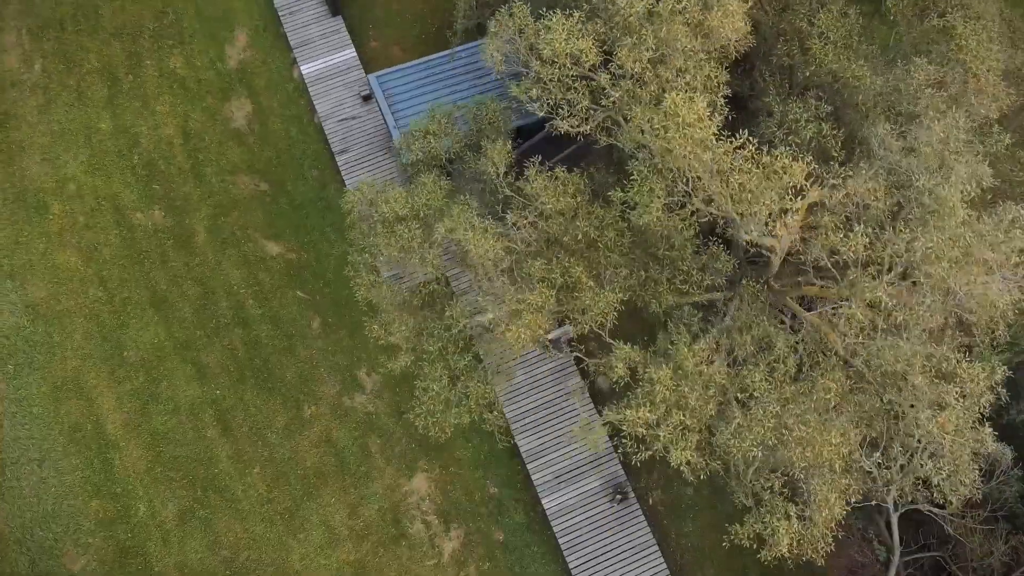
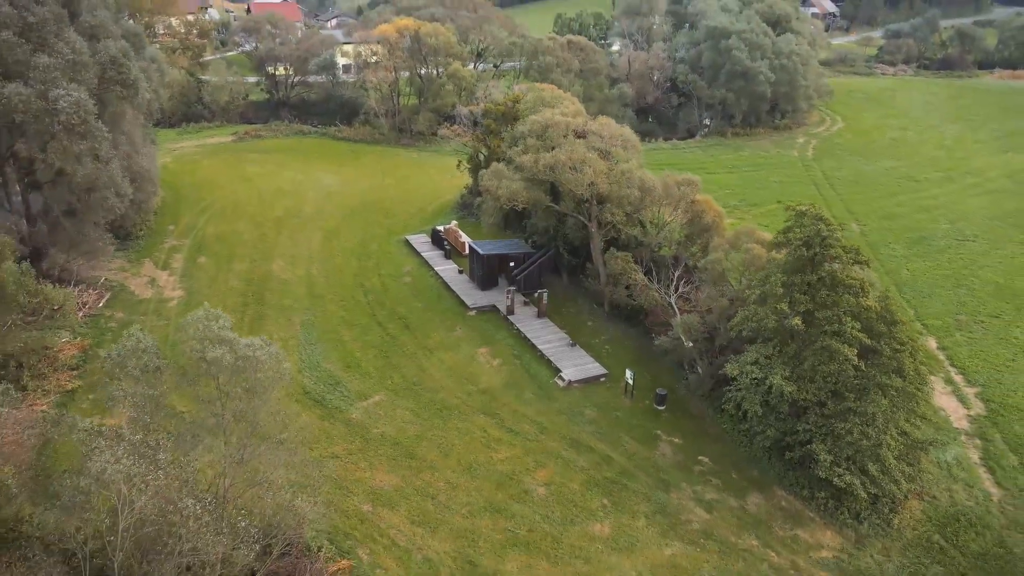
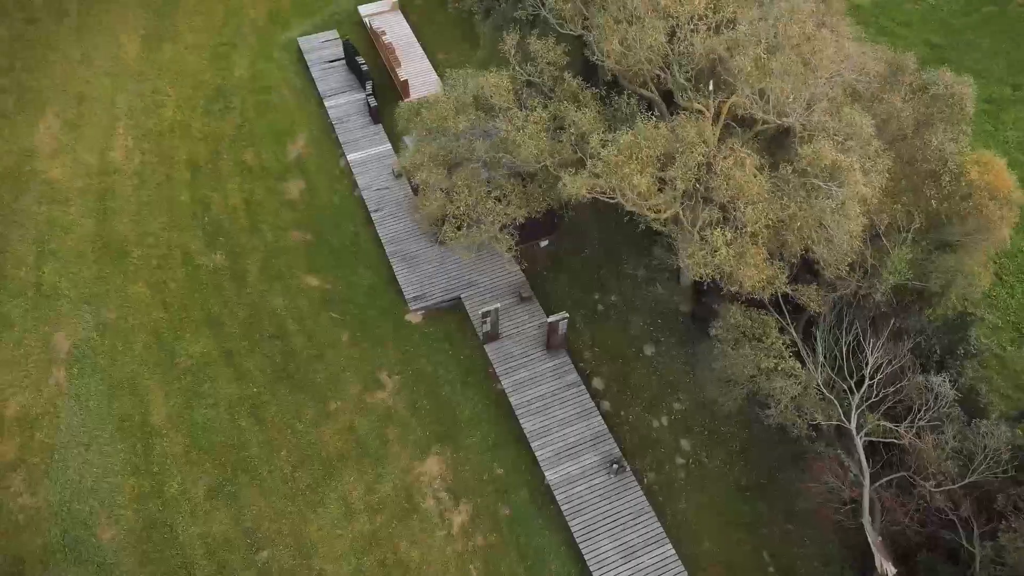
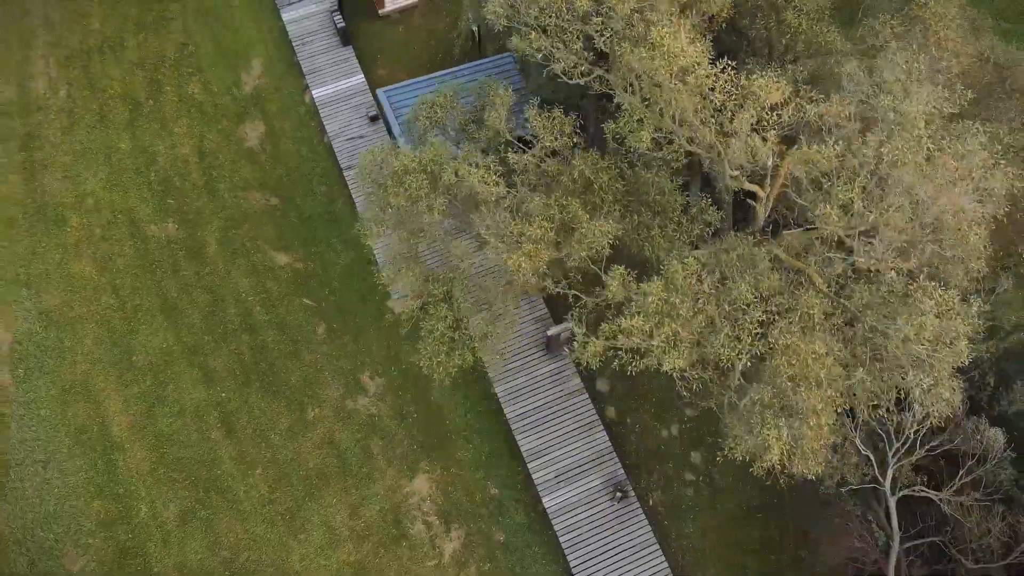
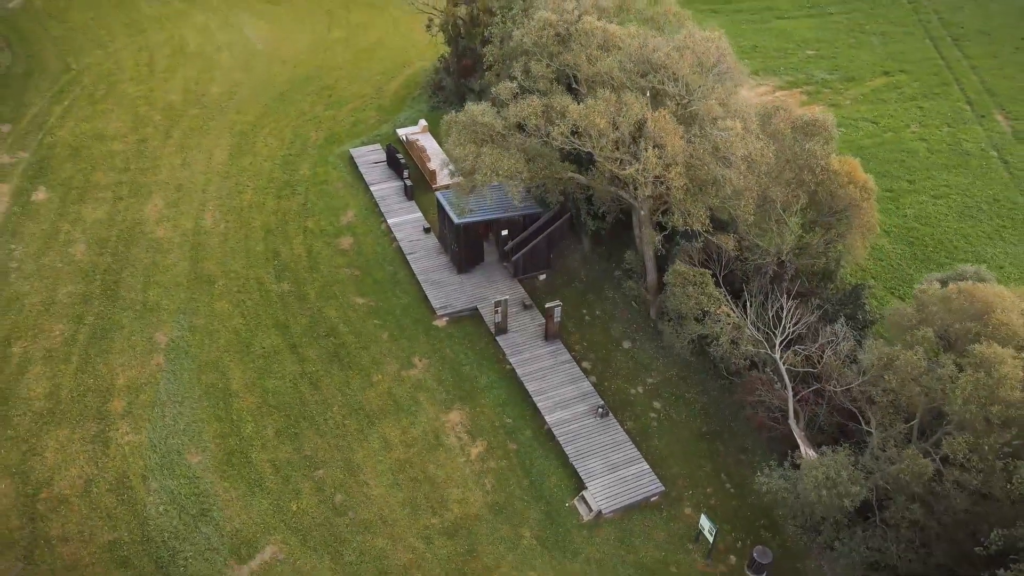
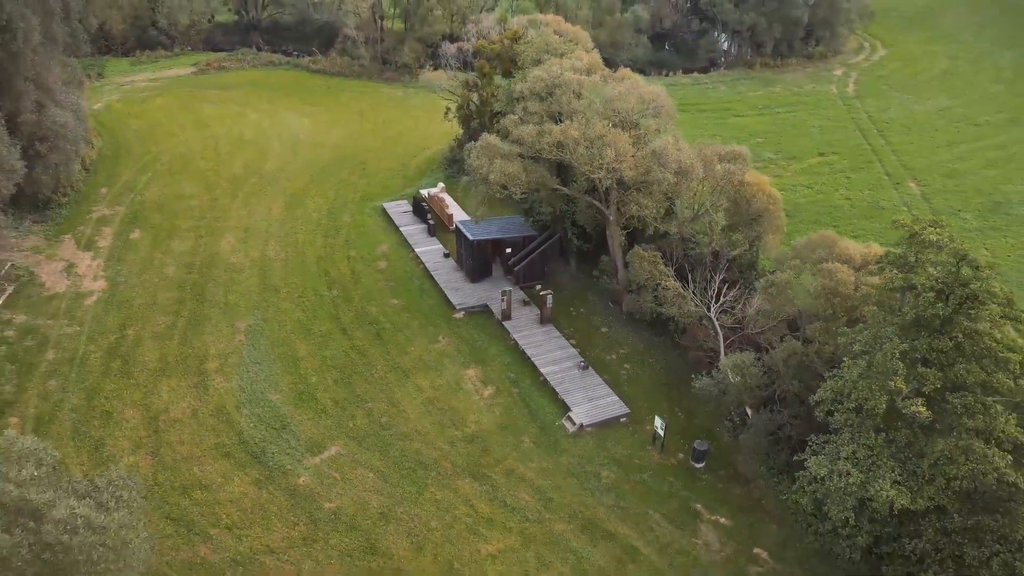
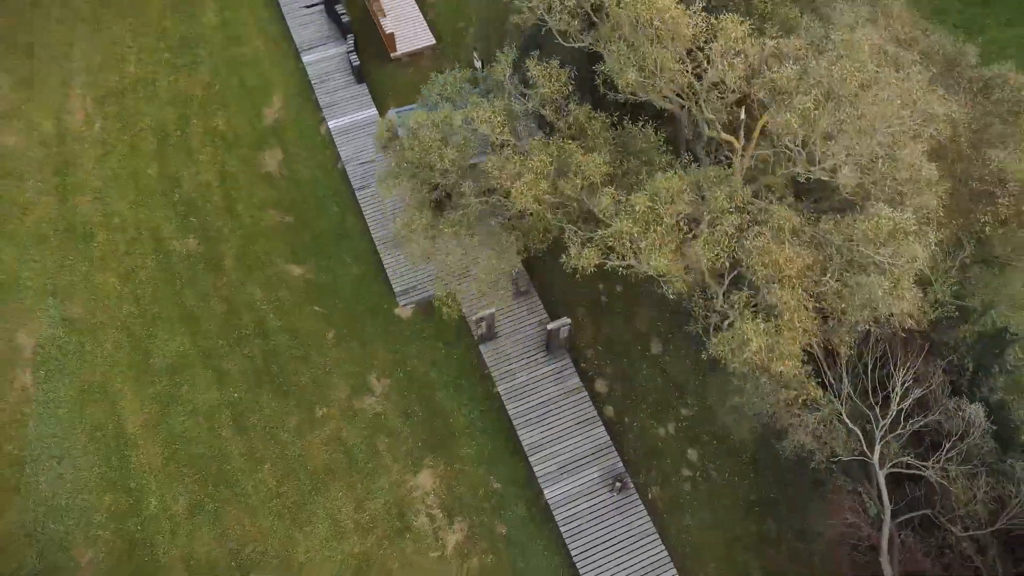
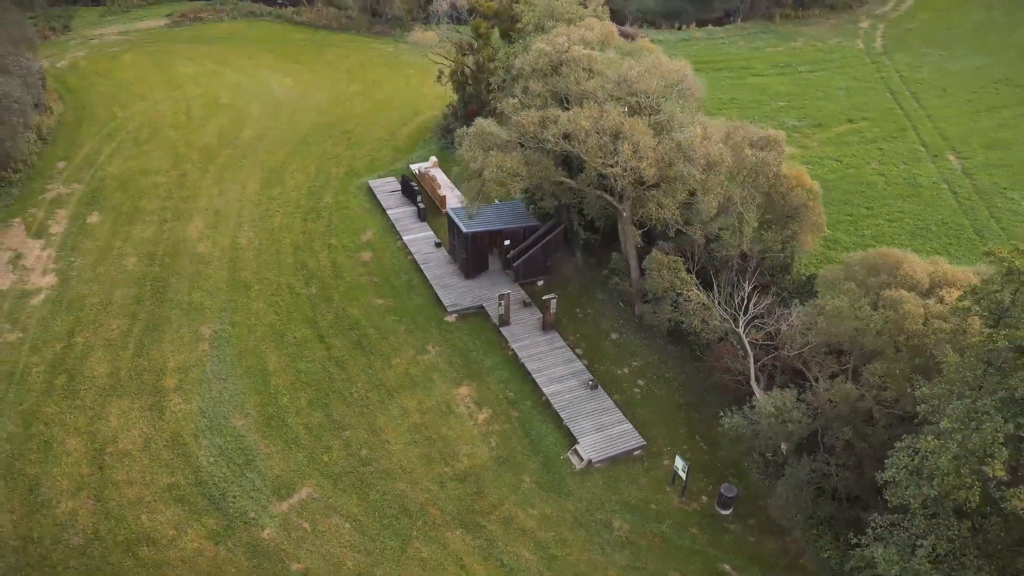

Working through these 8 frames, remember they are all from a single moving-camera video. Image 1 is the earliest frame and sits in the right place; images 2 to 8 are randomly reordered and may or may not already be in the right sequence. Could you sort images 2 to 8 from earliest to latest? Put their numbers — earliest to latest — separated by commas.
4, 7, 3, 5, 8, 6, 2
